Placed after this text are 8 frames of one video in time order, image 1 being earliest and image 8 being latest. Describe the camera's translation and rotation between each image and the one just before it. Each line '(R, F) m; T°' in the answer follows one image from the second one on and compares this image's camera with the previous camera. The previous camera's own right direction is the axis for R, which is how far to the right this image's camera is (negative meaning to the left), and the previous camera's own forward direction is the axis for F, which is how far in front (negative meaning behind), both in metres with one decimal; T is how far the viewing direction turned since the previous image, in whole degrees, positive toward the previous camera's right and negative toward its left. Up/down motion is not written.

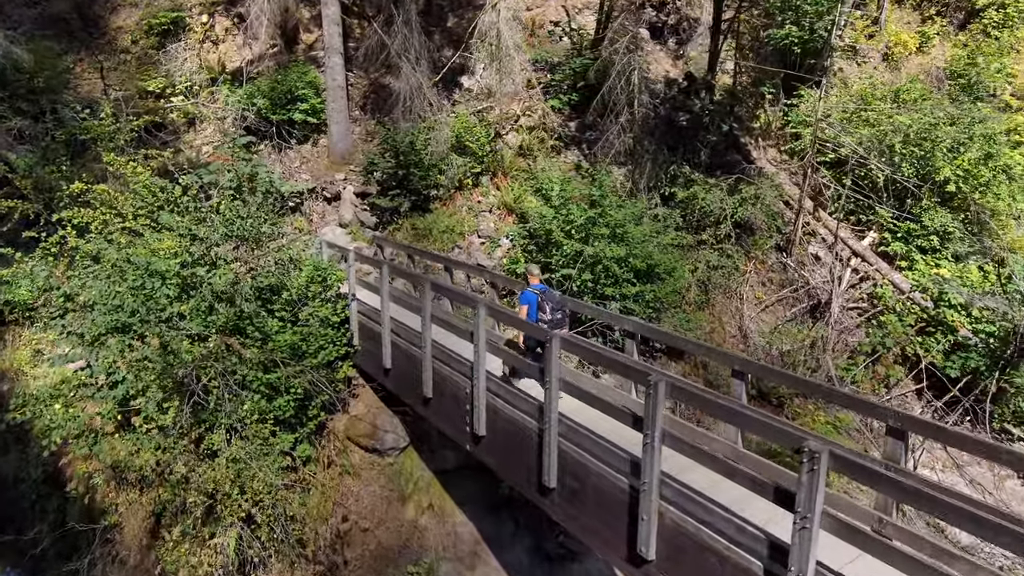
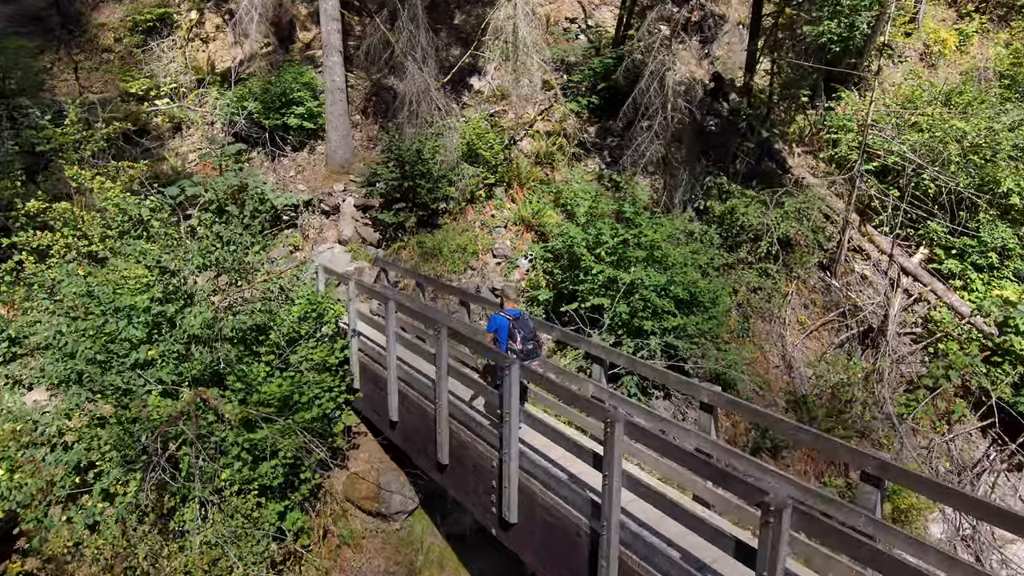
(-0.3, +1.2) m; 0°
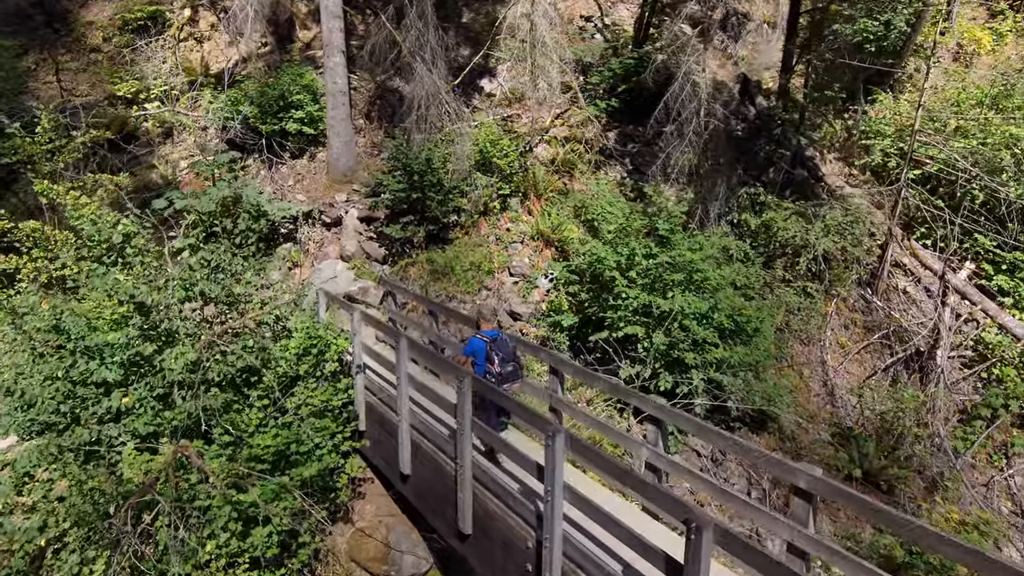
(-0.3, +0.8) m; 0°
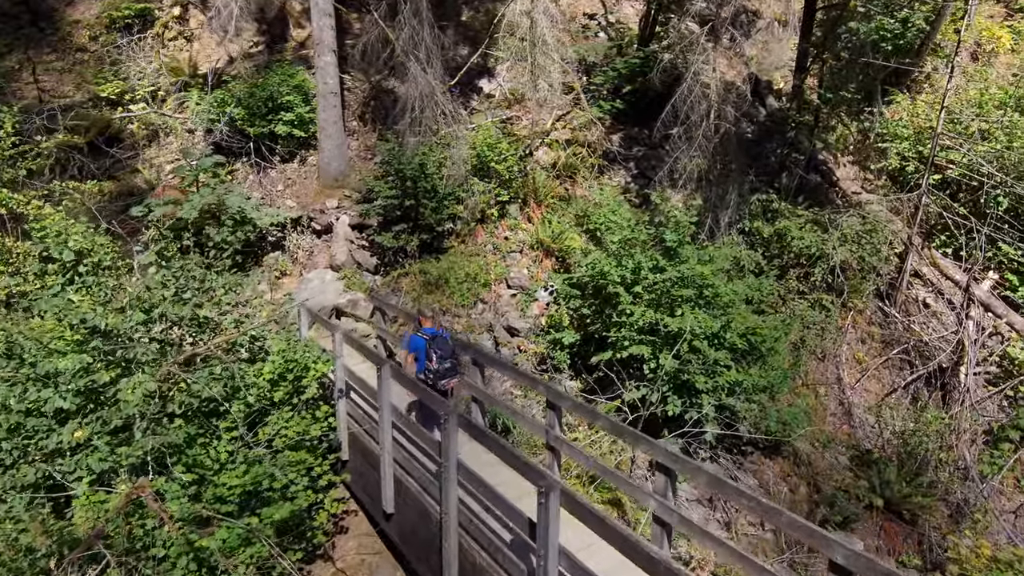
(+0.1, +0.5) m; 0°
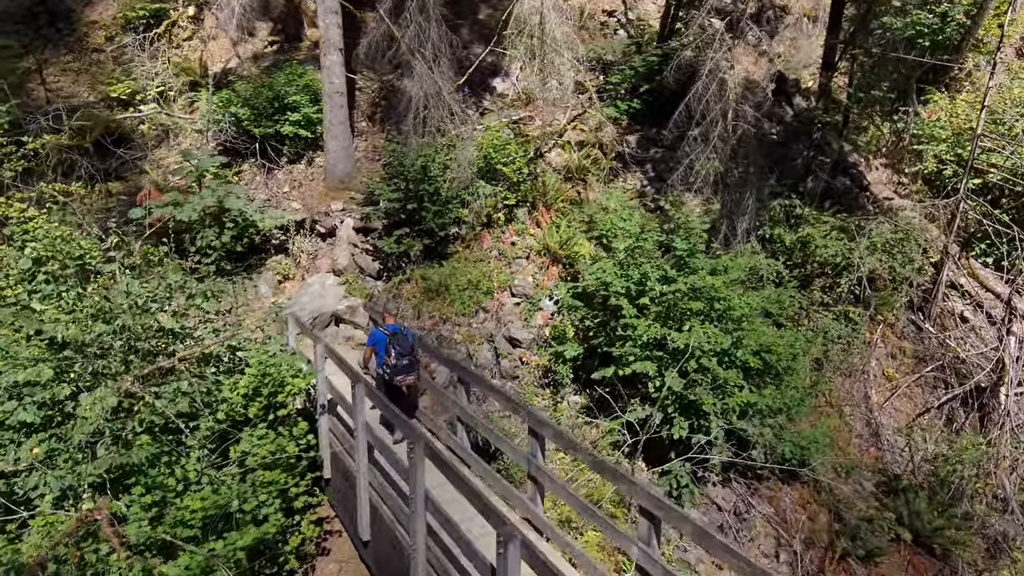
(+0.3, +0.4) m; -3°
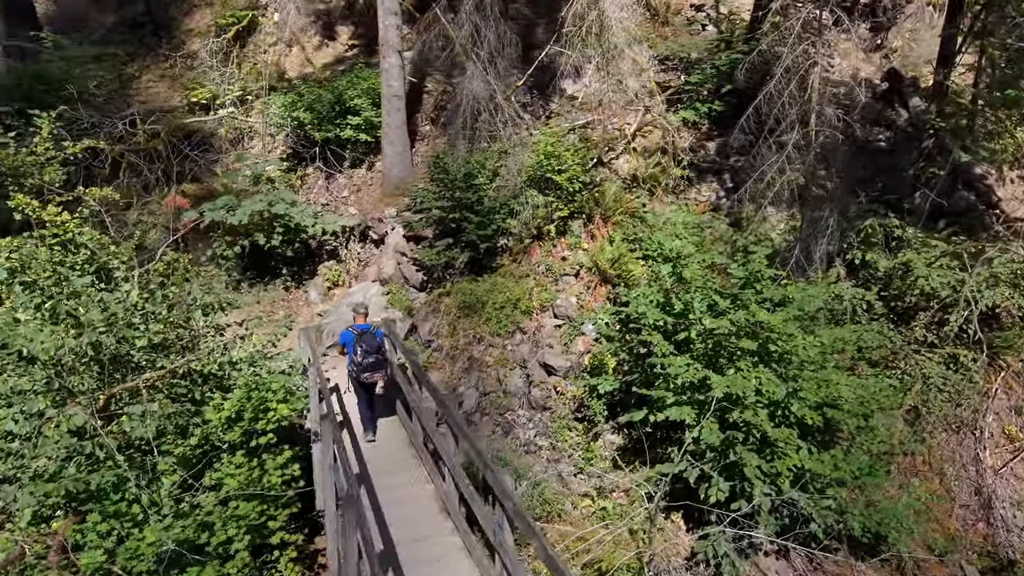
(+0.7, +0.7) m; -9°
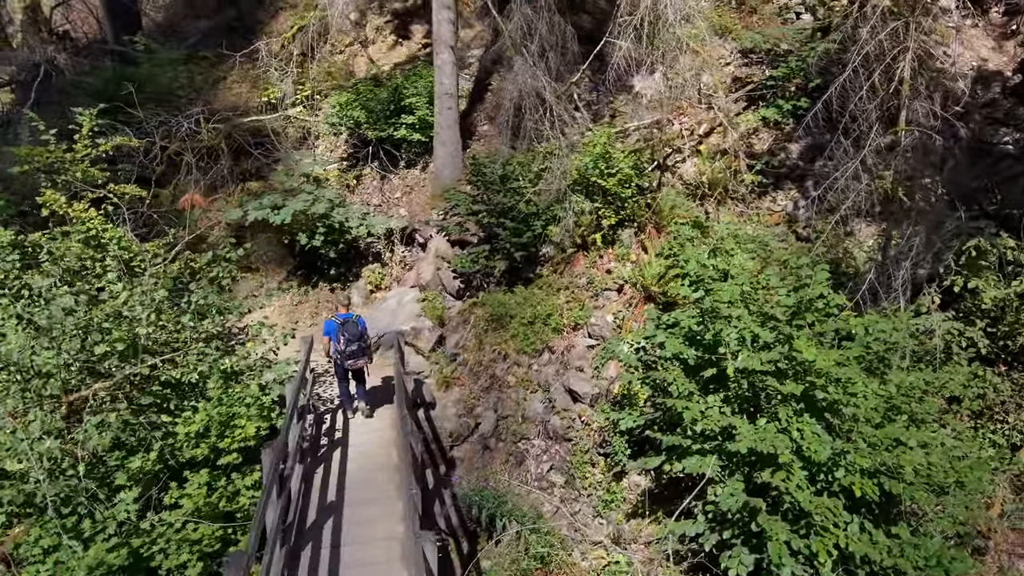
(+0.7, +0.7) m; -9°
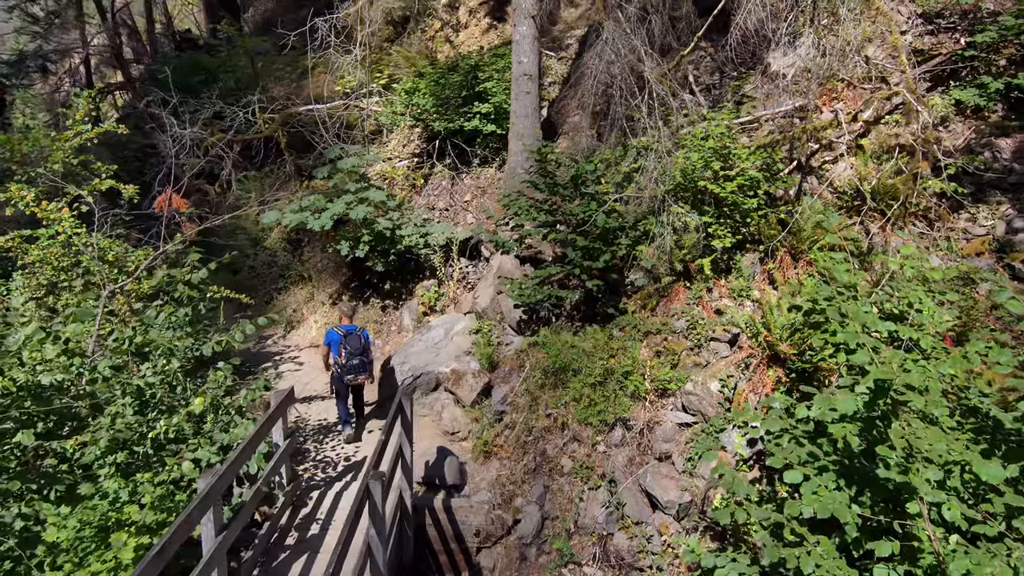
(+0.4, +1.9) m; -11°
